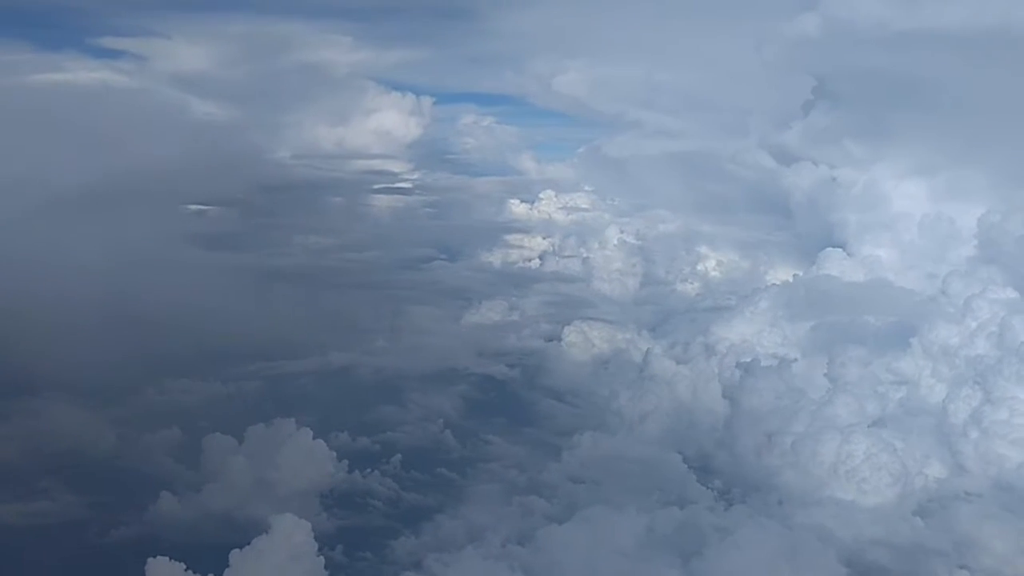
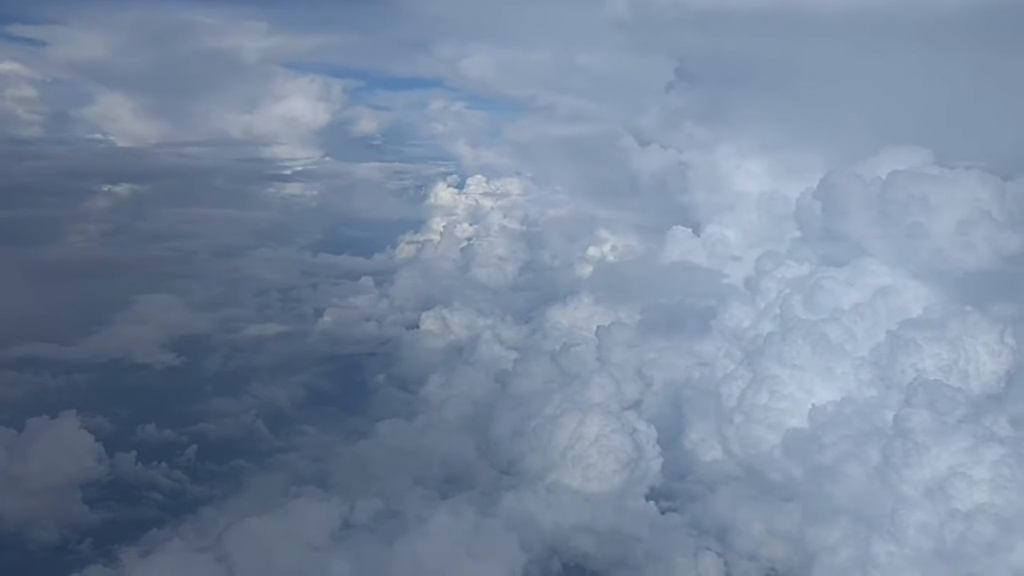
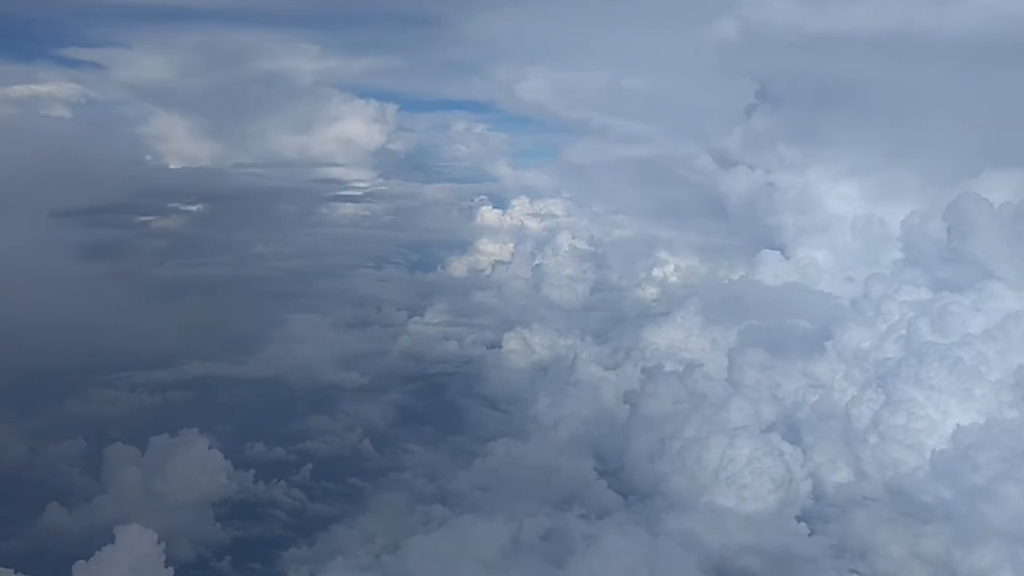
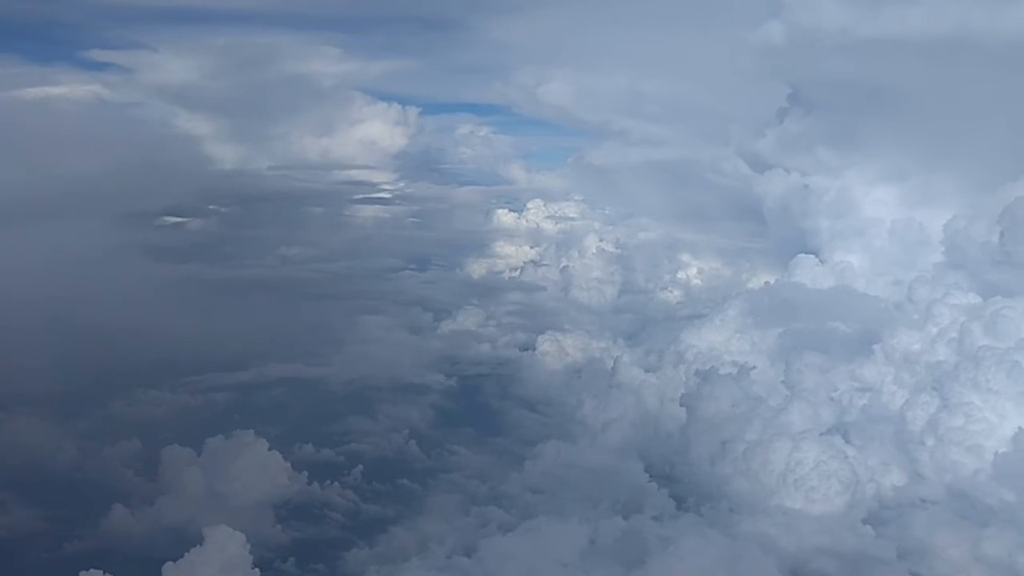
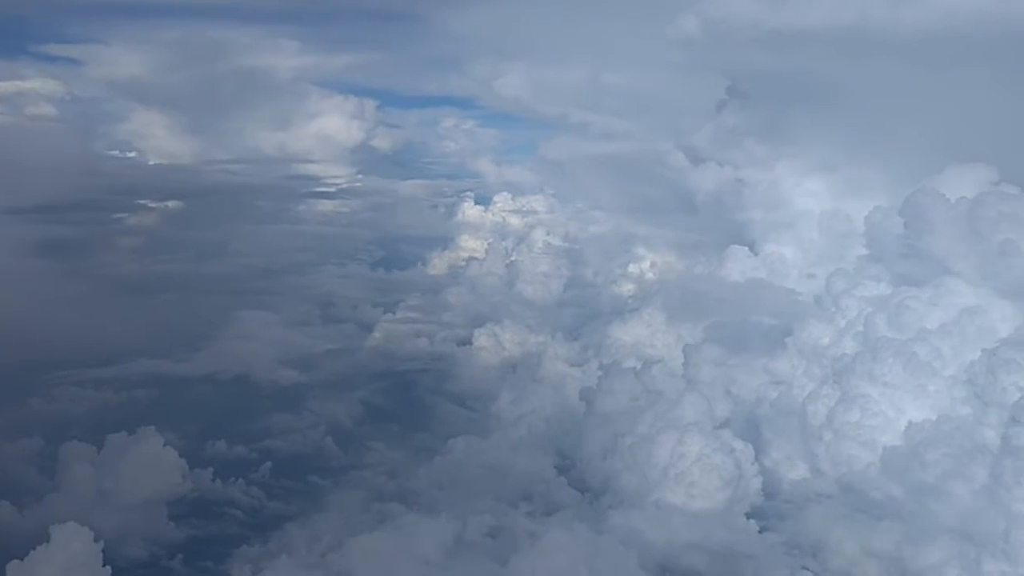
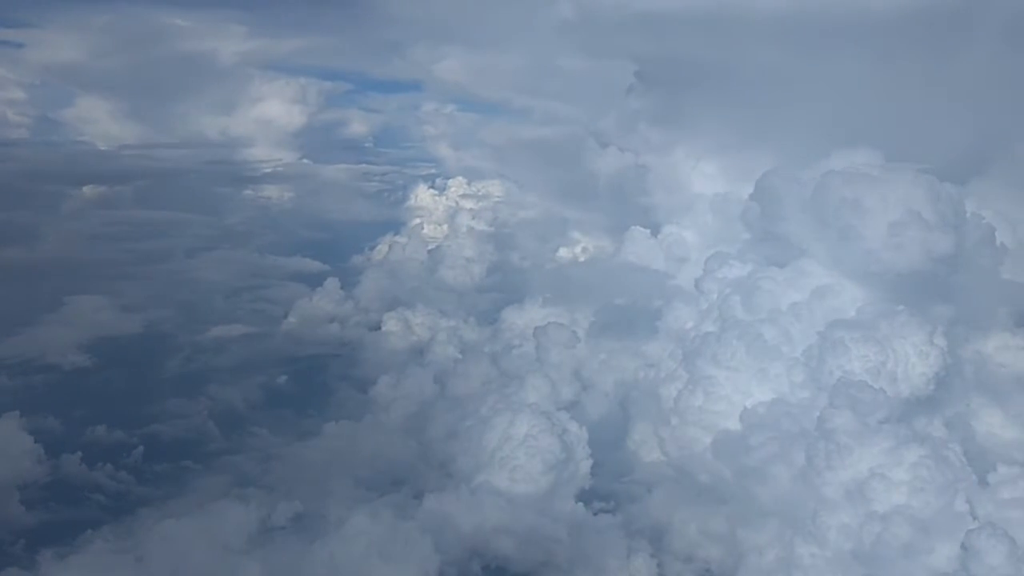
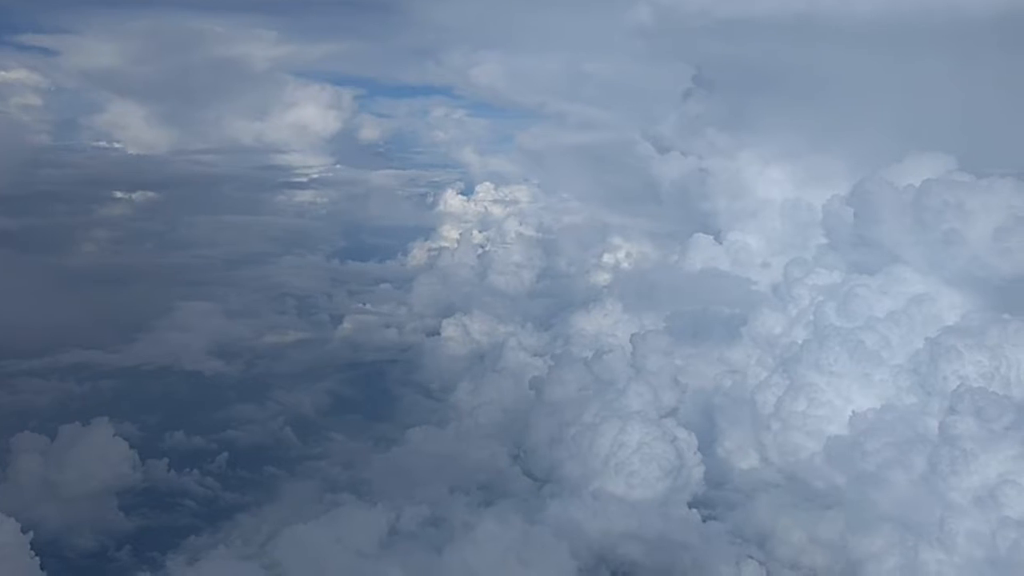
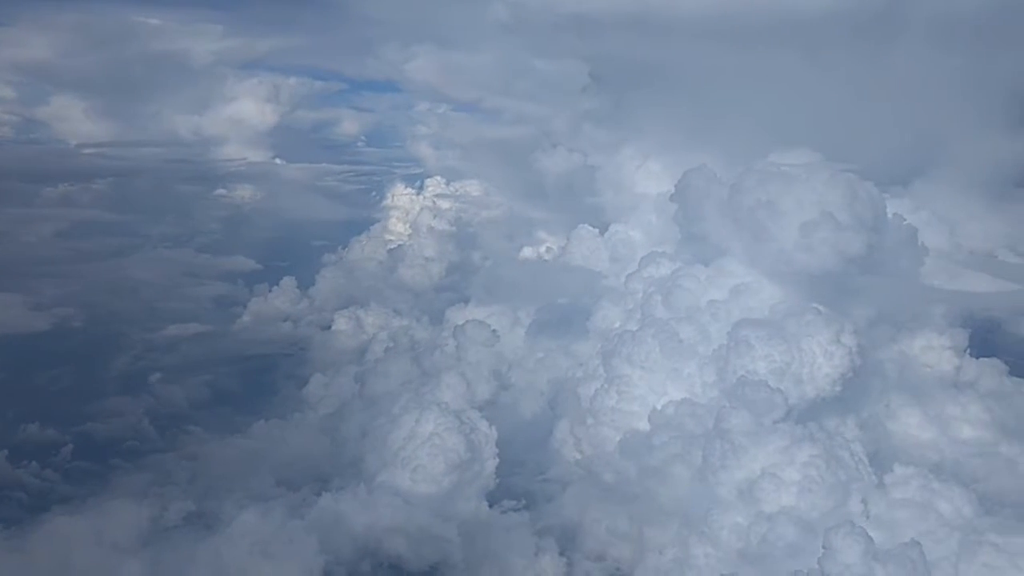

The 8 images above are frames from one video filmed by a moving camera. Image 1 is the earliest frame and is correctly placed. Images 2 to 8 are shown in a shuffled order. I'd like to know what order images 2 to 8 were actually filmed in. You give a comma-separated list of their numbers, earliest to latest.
4, 3, 5, 7, 2, 6, 8
